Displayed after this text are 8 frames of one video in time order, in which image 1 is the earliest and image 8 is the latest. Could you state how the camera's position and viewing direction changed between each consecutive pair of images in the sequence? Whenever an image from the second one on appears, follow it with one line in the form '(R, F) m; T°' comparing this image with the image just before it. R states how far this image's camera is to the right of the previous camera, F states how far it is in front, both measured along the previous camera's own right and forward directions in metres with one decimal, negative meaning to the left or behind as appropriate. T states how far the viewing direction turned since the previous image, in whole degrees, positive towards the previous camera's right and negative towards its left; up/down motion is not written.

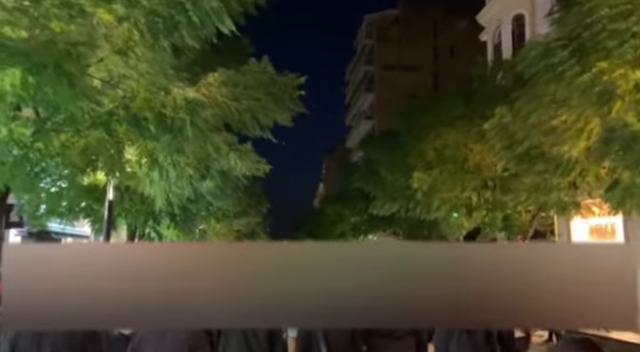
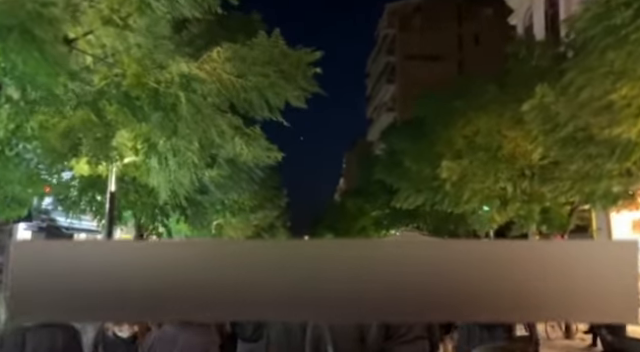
(0.0, +0.9) m; -2°
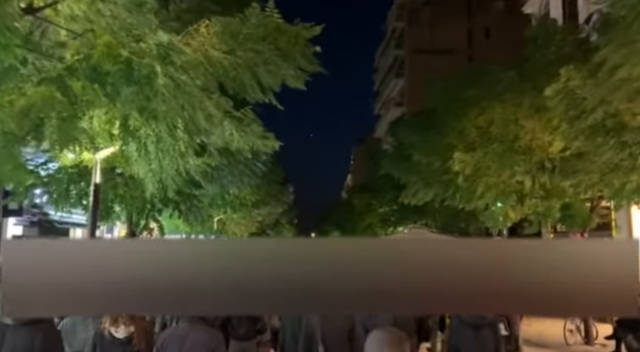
(+0.1, +0.8) m; -1°
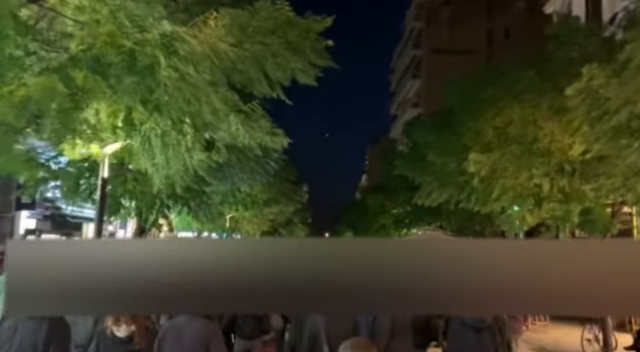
(+0.1, +0.2) m; -1°
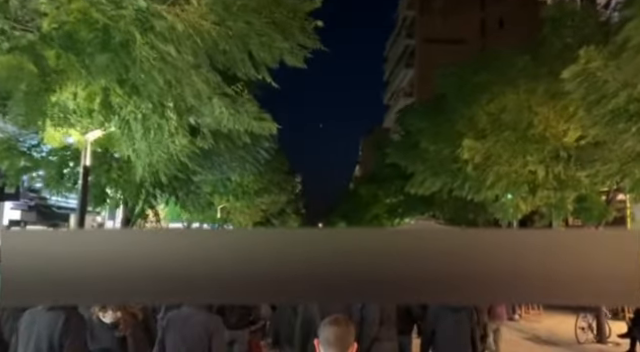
(+0.1, +0.2) m; +1°
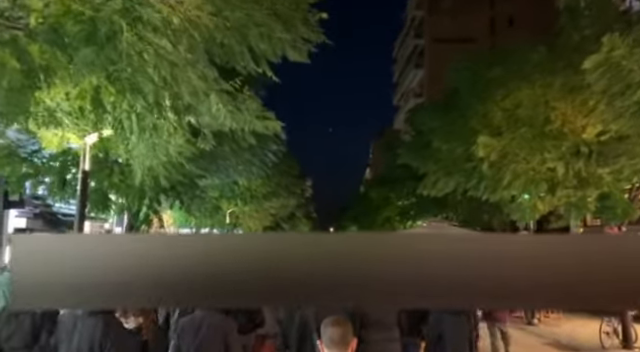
(0.0, +0.4) m; -1°
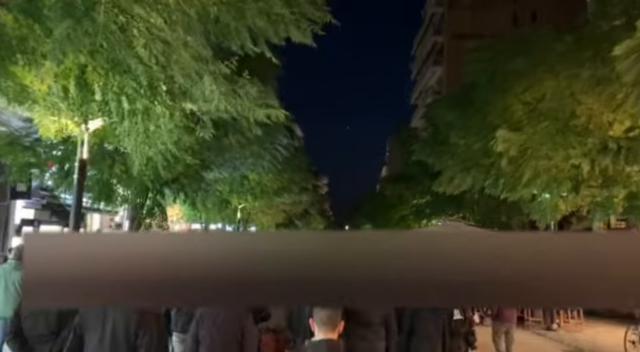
(+0.1, +0.5) m; -2°
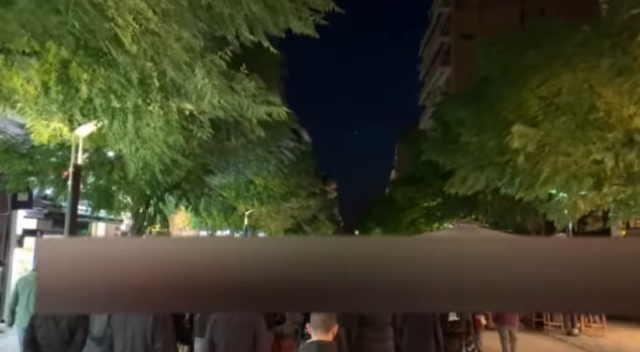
(0.0, +0.4) m; -1°
